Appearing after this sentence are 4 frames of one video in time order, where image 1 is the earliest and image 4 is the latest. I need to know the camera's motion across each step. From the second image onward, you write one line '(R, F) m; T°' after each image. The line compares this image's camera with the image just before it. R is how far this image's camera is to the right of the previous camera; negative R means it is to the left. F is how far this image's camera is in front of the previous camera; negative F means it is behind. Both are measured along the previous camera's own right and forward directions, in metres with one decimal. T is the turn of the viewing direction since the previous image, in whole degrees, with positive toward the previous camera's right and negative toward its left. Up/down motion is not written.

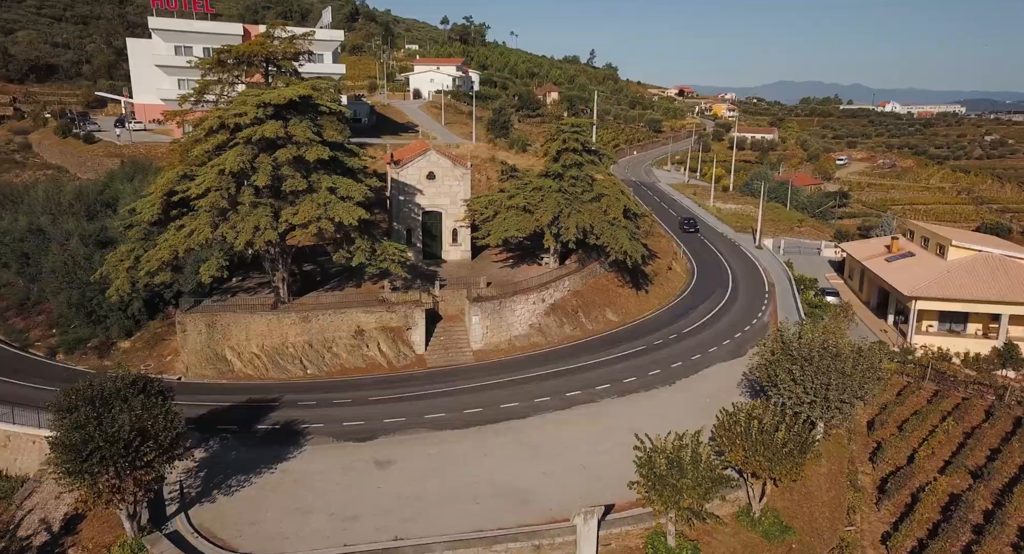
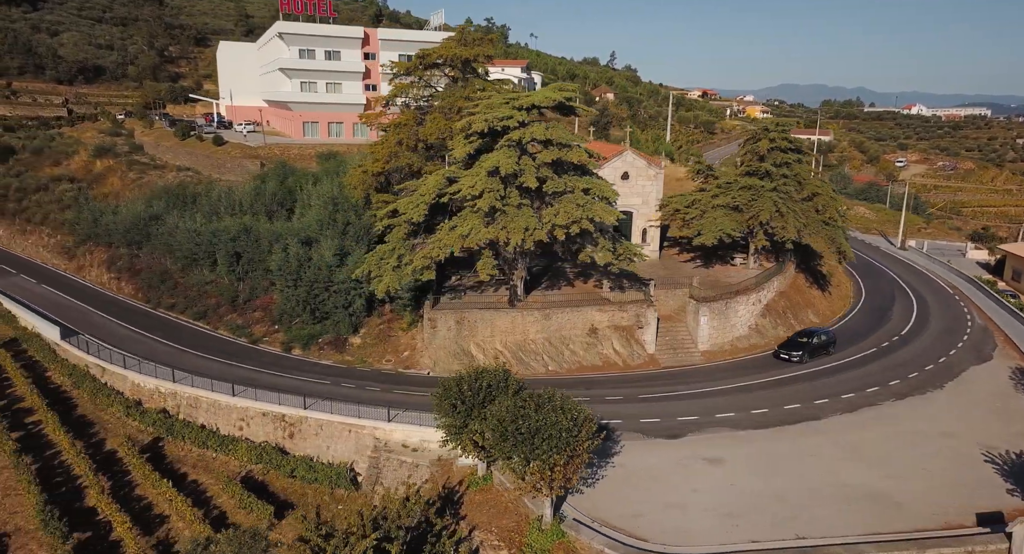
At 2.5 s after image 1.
(-7.4, -0.5) m; -4°
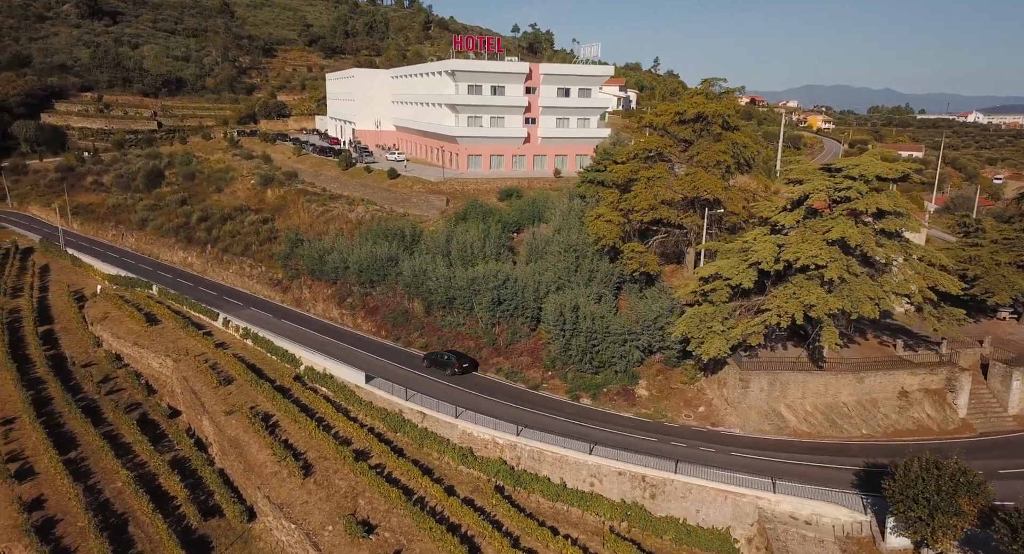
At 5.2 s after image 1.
(-9.1, -1.7) m; -7°
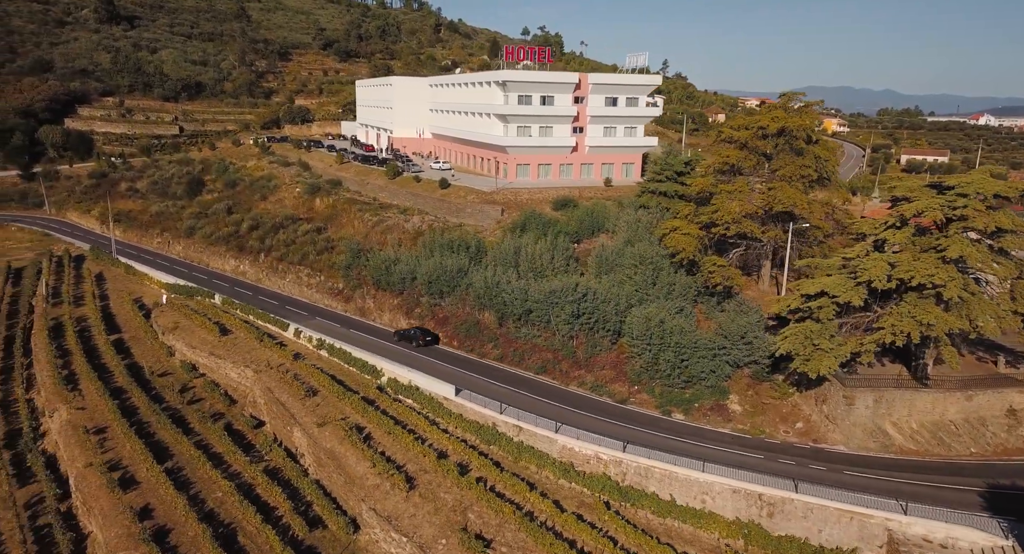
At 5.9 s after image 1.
(-3.2, -0.4) m; -2°
